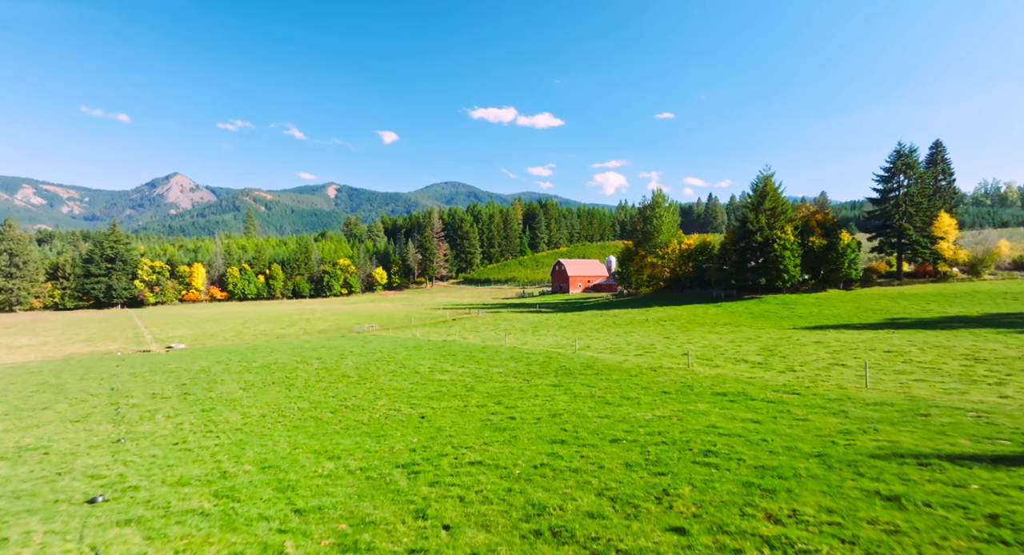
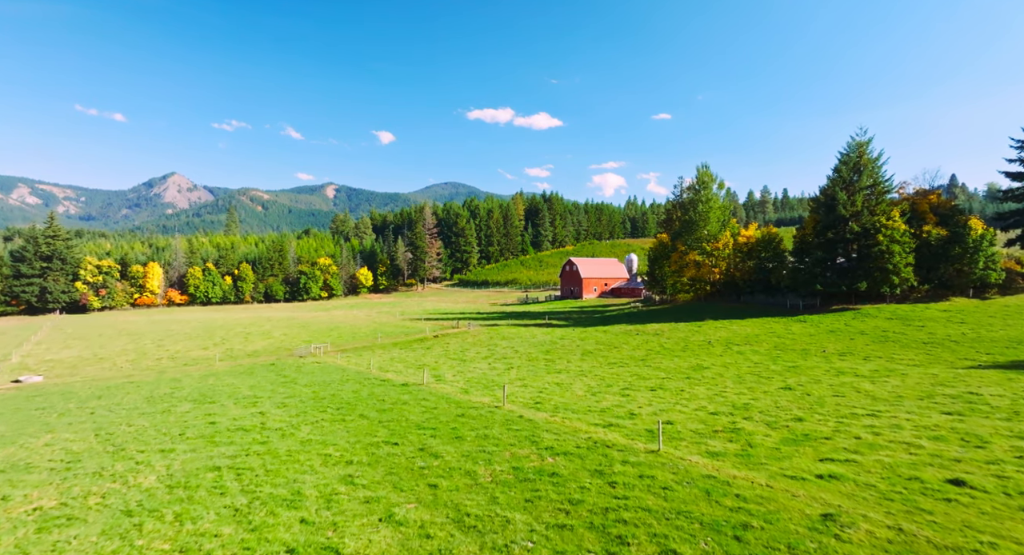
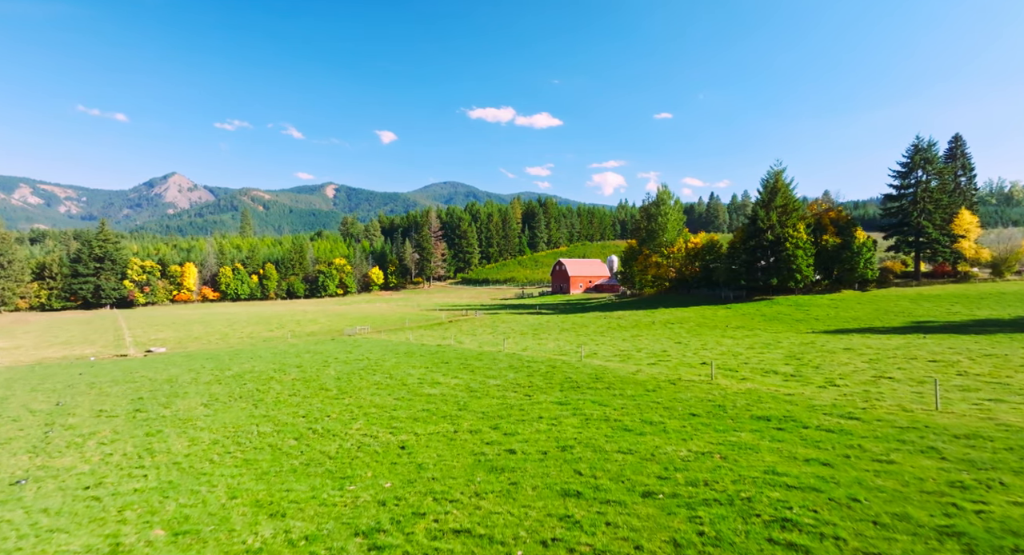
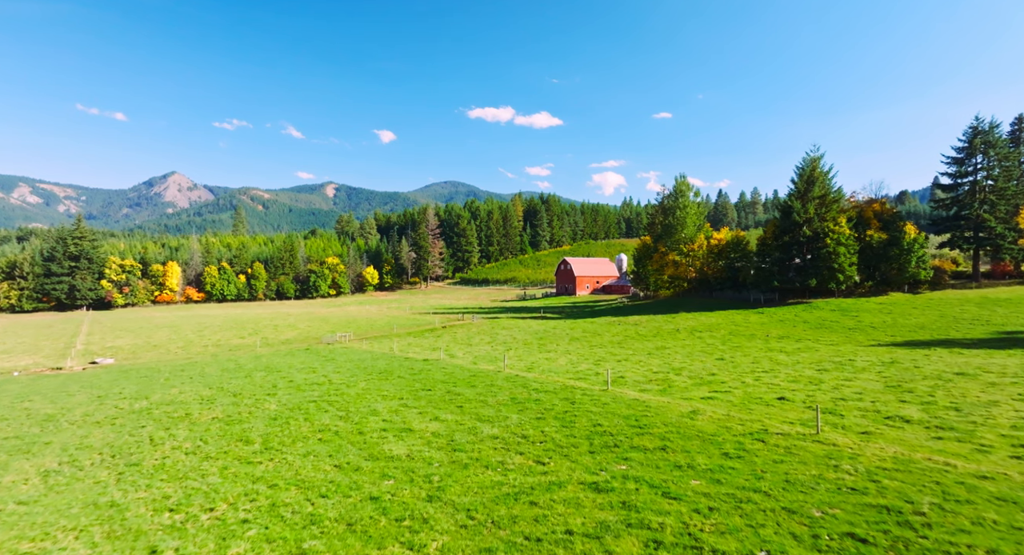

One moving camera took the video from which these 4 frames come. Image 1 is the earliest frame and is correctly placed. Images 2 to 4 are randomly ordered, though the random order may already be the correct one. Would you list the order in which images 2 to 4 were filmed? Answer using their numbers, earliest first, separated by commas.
3, 4, 2
